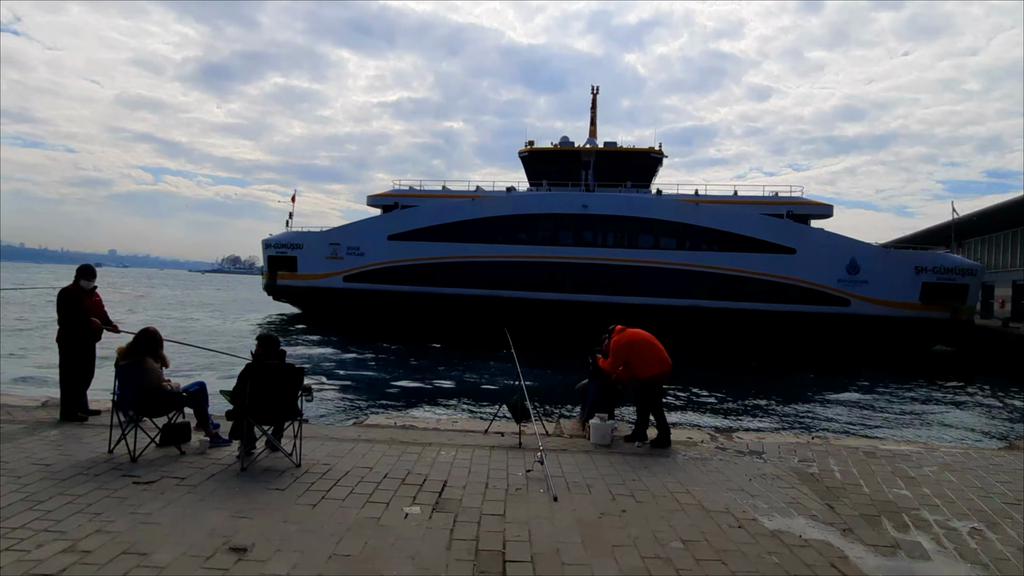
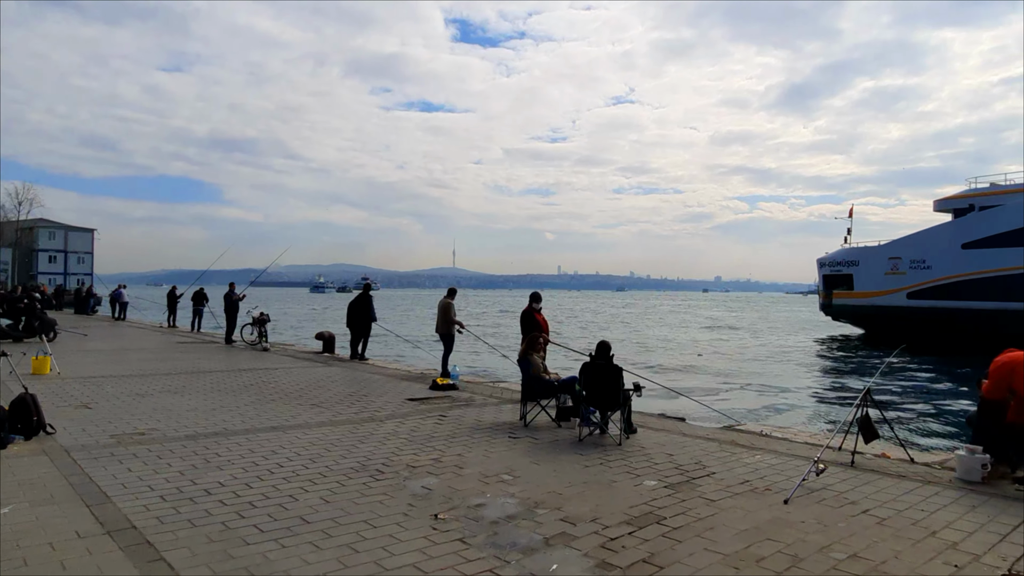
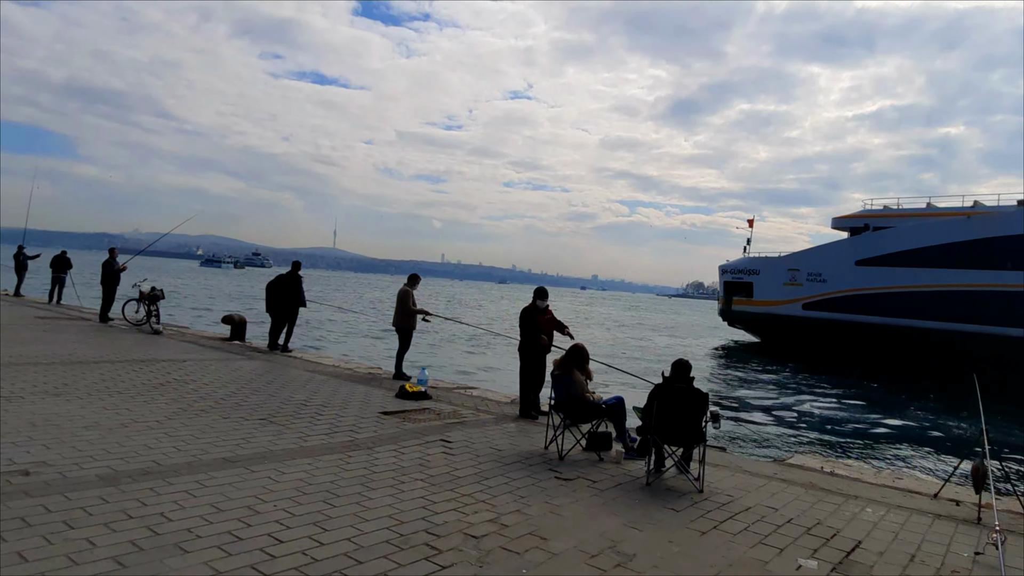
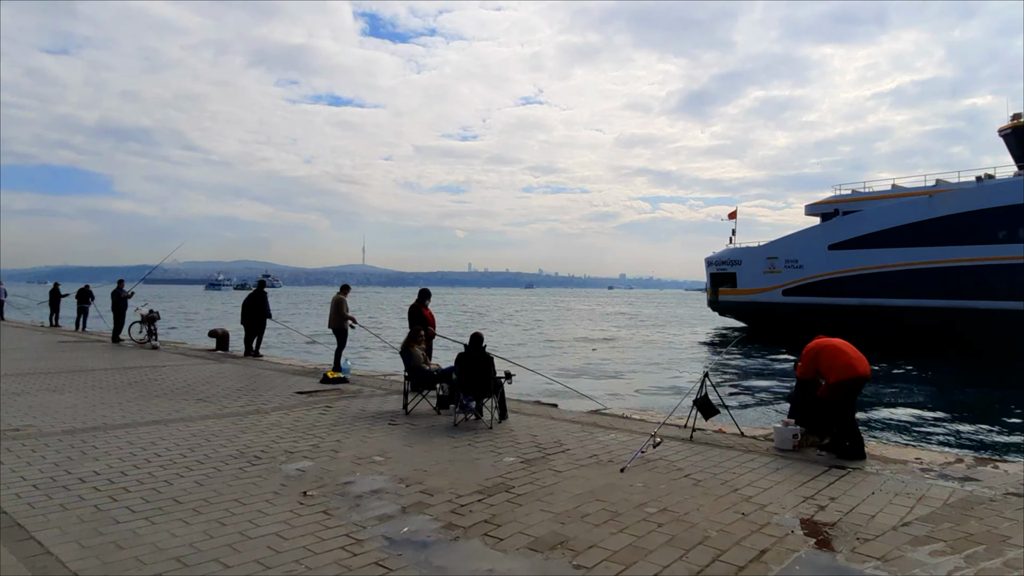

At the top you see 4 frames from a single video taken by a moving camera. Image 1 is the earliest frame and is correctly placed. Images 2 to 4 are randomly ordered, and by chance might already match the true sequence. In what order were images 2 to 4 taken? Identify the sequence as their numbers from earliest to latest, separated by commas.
3, 2, 4
